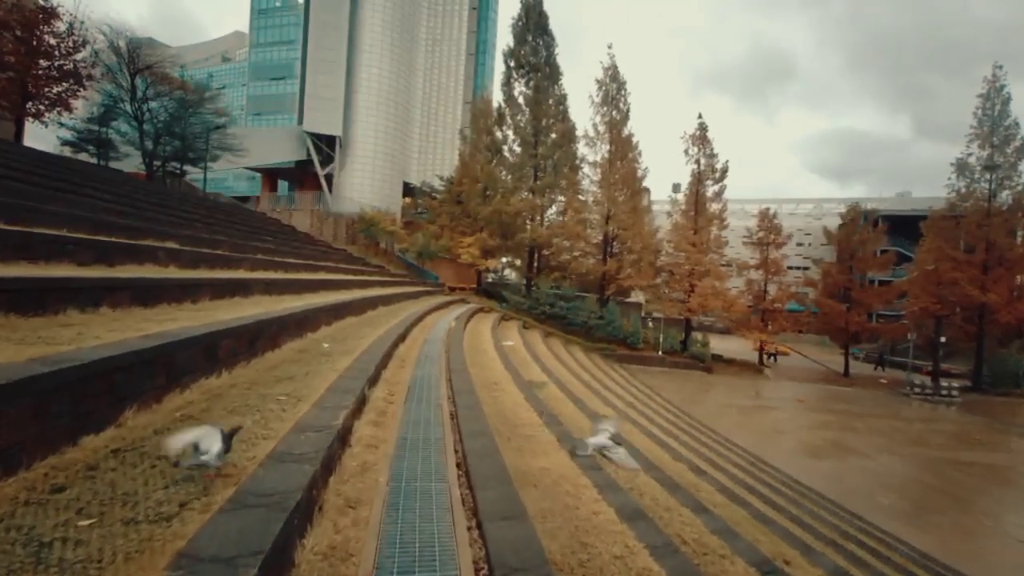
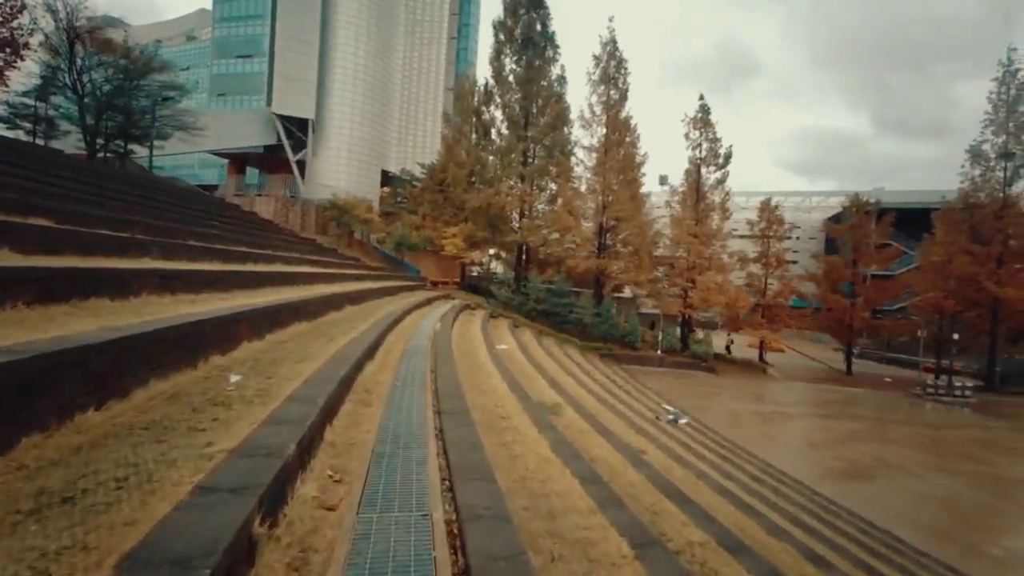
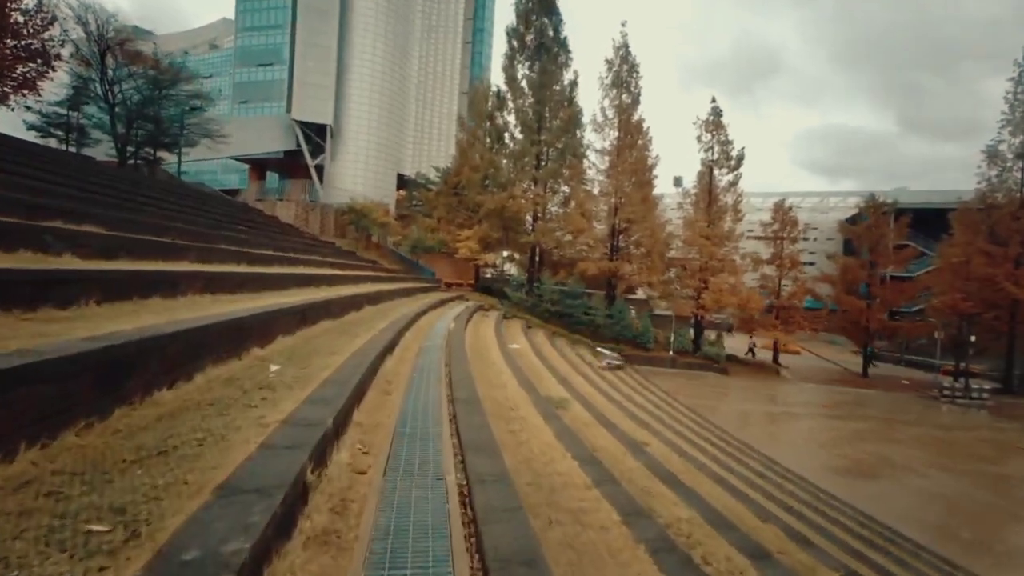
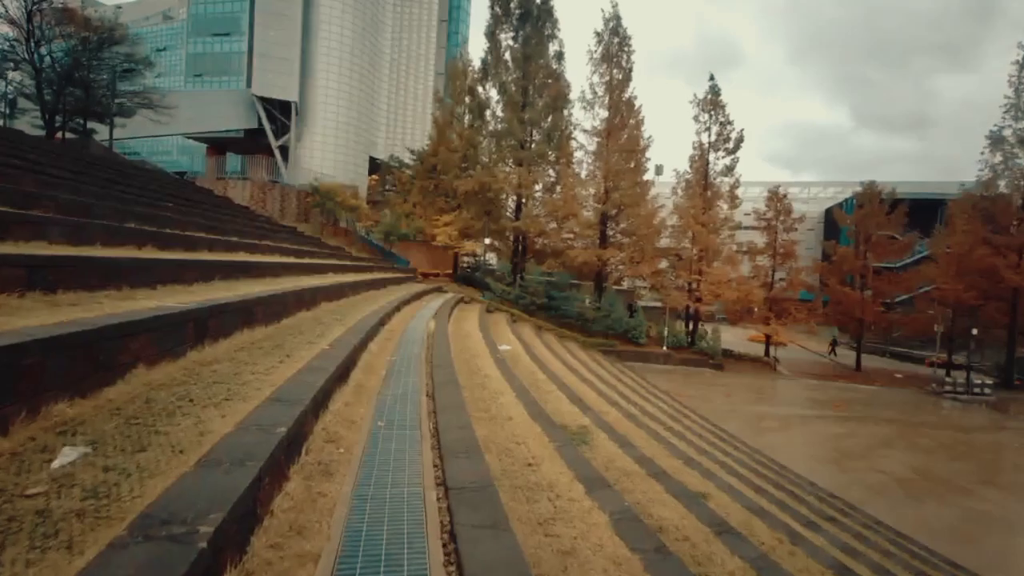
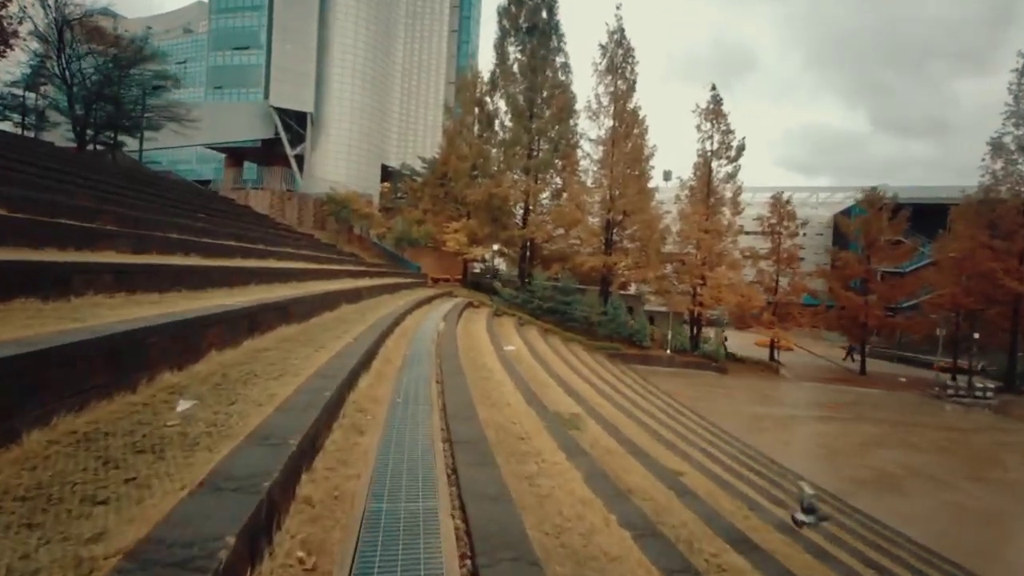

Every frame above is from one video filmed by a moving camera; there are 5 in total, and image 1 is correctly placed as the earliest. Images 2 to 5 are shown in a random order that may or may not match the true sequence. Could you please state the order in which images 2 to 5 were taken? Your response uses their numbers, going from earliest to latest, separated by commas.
3, 2, 5, 4
